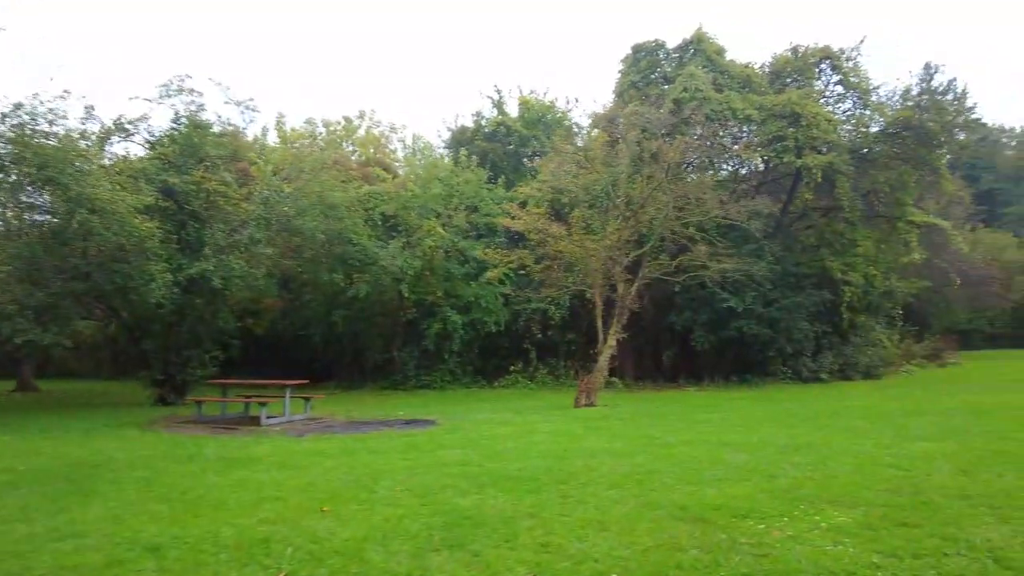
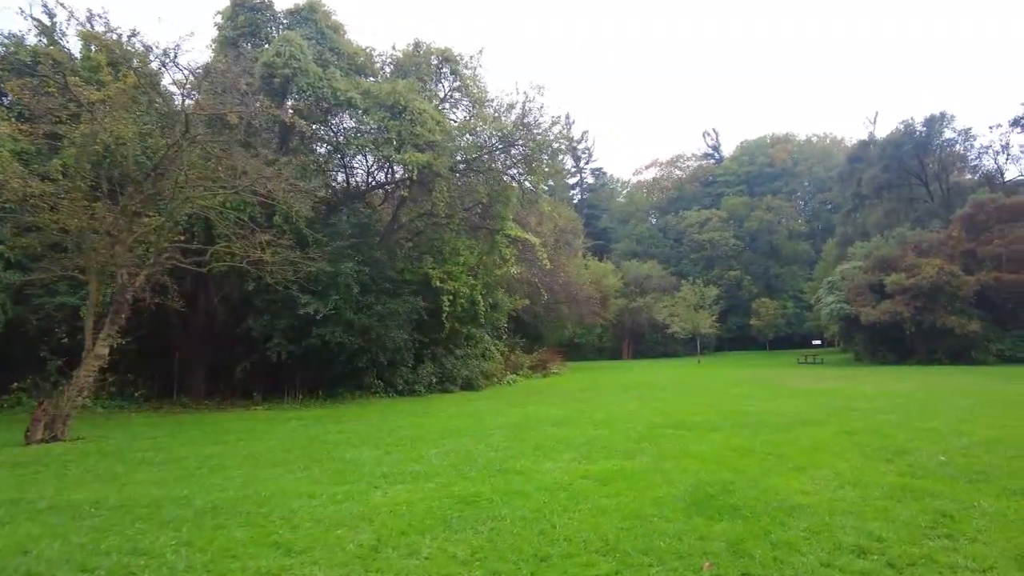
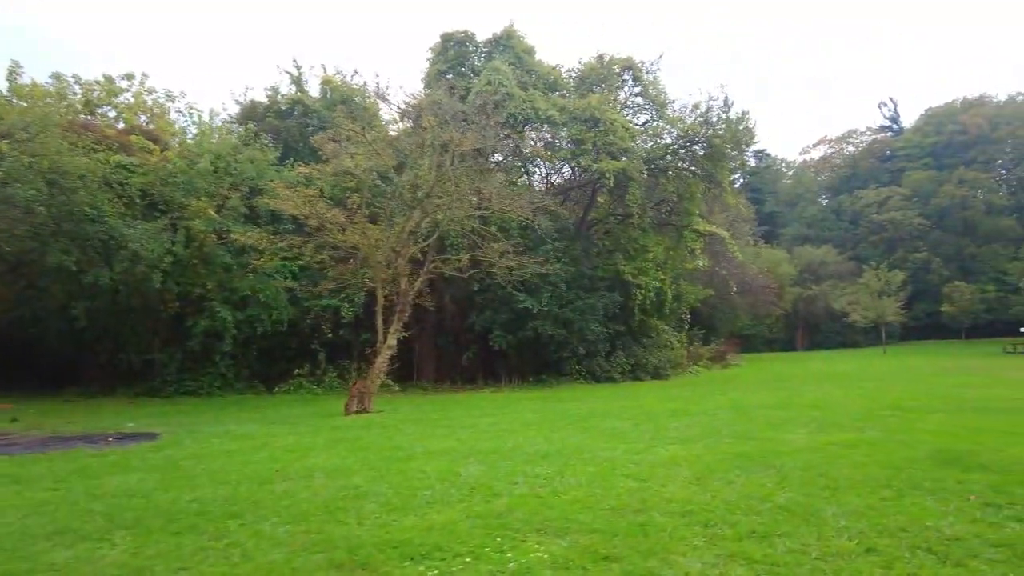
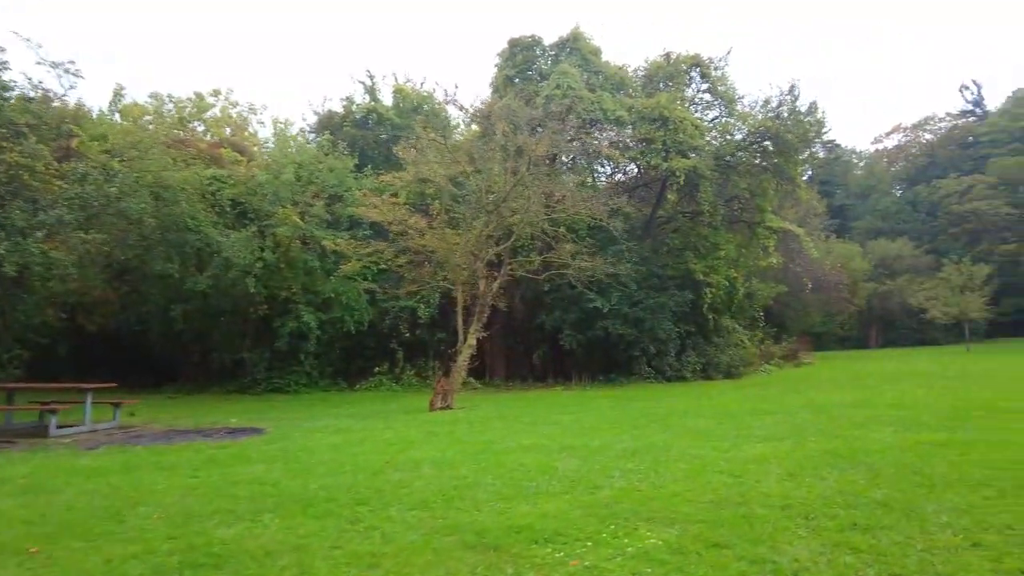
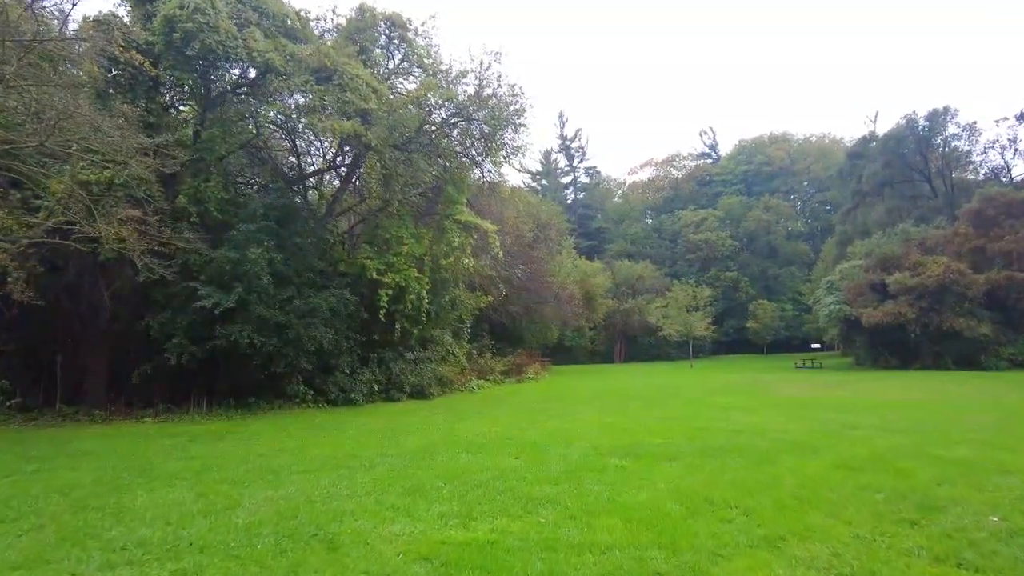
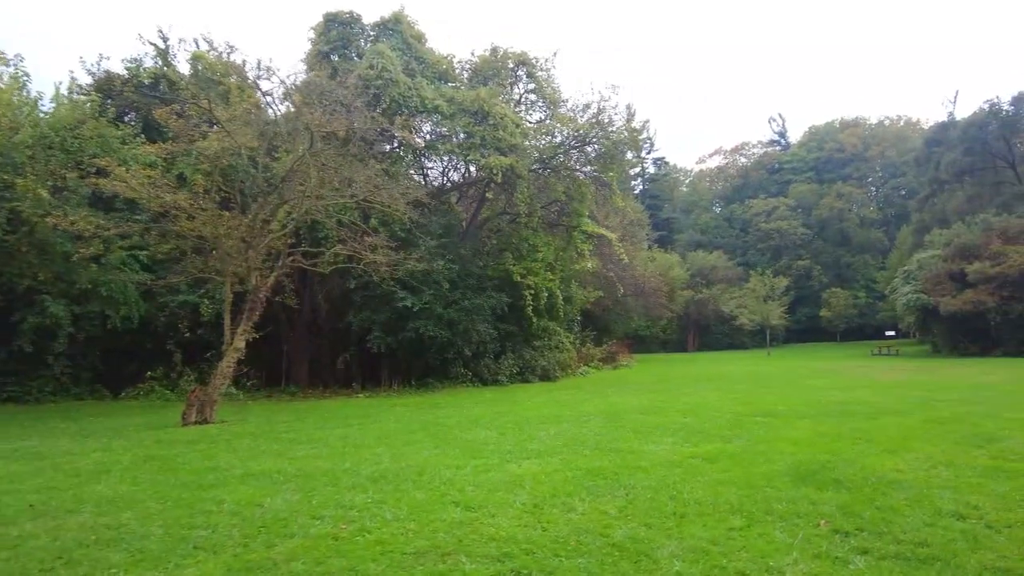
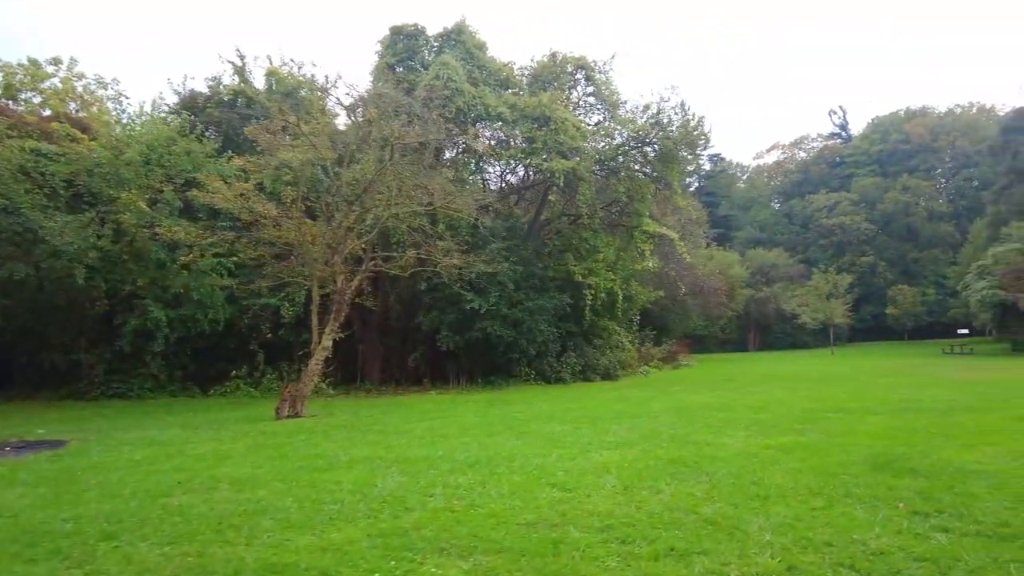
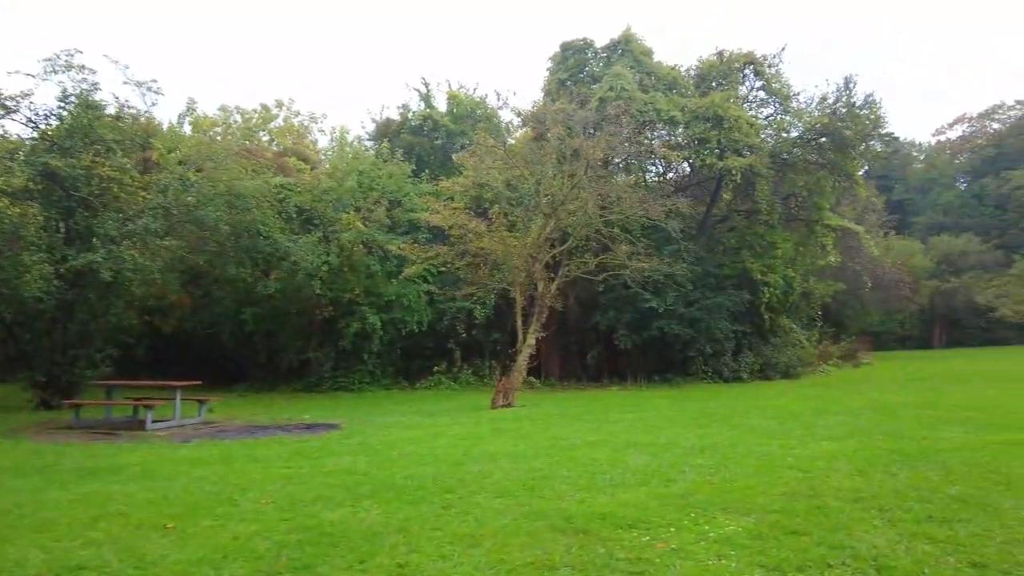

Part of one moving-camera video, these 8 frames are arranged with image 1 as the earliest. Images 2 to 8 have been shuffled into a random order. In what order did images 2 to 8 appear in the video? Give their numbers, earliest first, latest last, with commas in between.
8, 4, 3, 7, 6, 2, 5
